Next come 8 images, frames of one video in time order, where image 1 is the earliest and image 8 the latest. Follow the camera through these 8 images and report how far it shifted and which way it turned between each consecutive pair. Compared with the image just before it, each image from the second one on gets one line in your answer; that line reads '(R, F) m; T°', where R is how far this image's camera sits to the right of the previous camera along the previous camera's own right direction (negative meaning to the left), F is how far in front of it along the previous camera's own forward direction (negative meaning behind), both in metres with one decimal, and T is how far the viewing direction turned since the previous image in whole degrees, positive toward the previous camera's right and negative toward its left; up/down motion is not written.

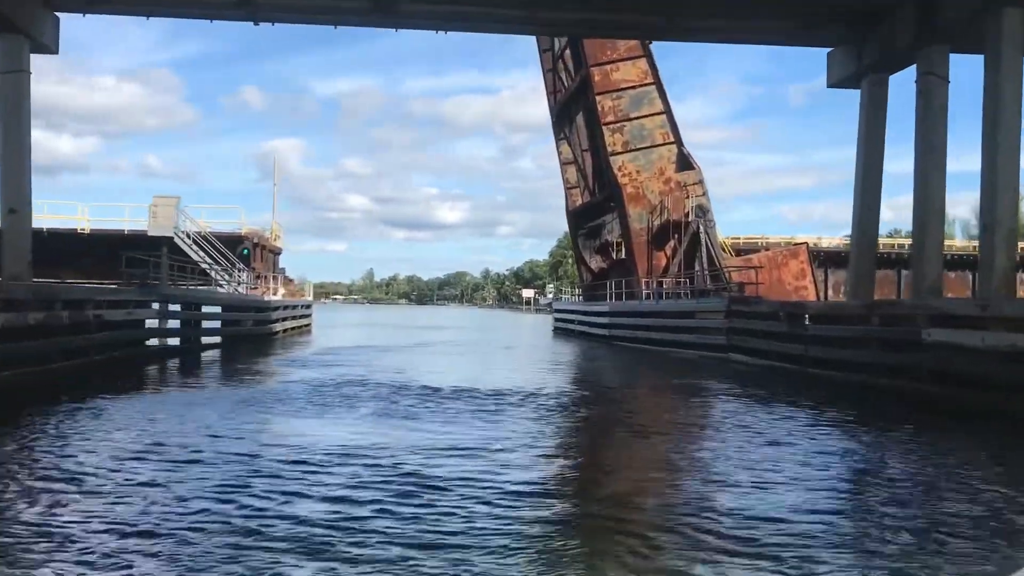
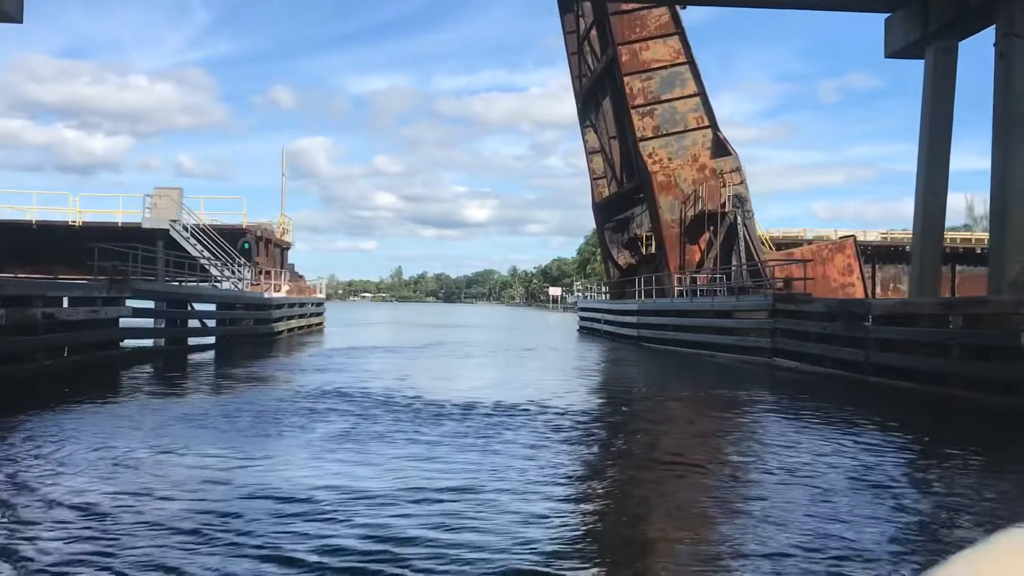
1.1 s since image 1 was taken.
(+0.2, +1.8) m; -2°
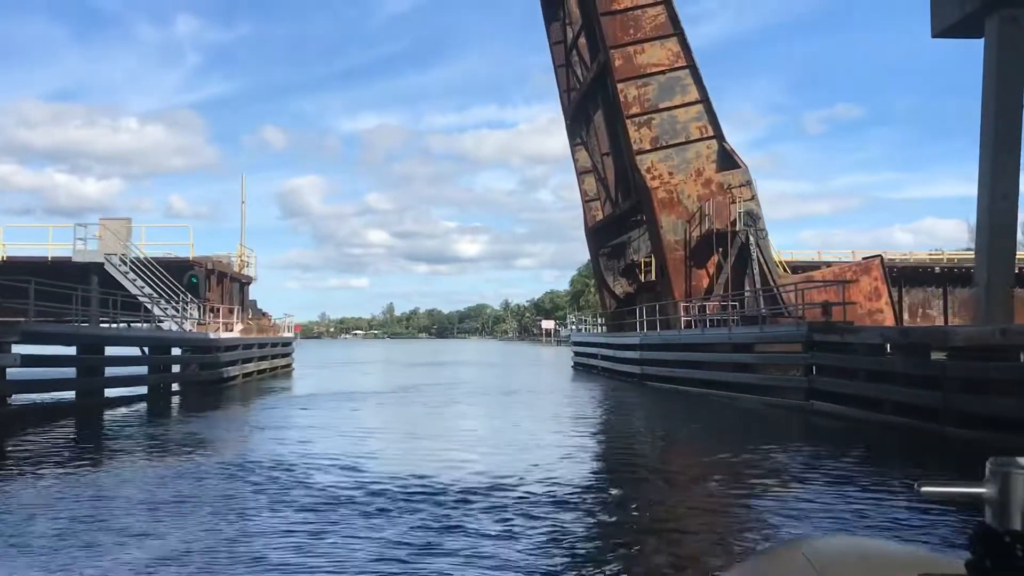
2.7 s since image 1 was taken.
(+0.2, +2.6) m; 0°
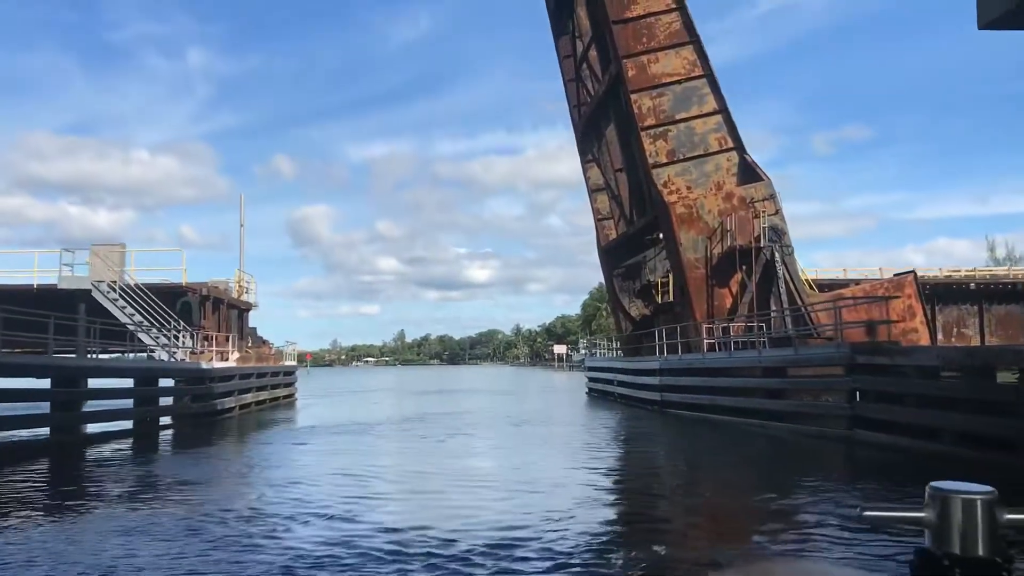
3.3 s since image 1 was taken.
(0.0, +1.1) m; -1°
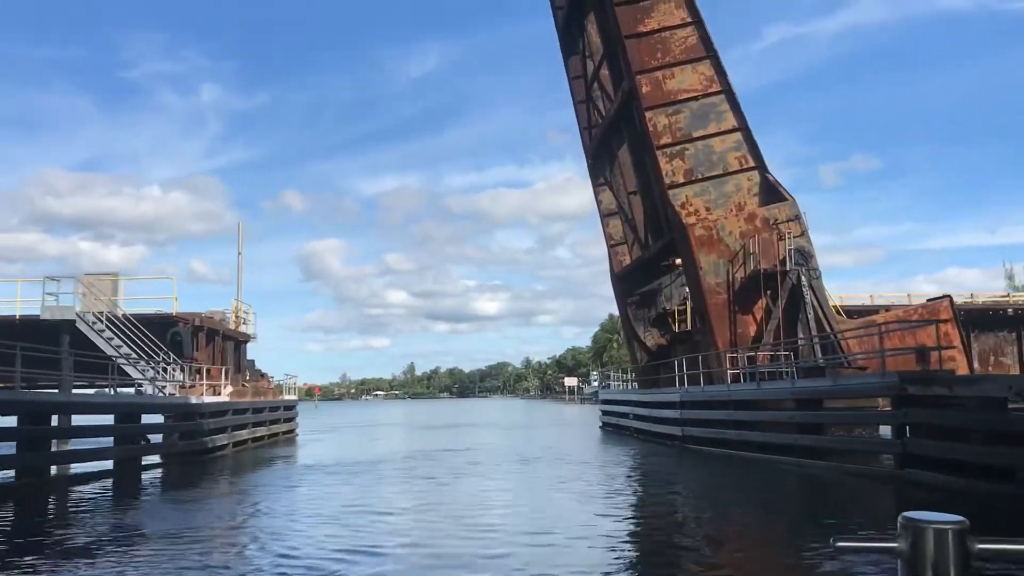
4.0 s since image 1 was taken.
(0.0, +1.1) m; -1°
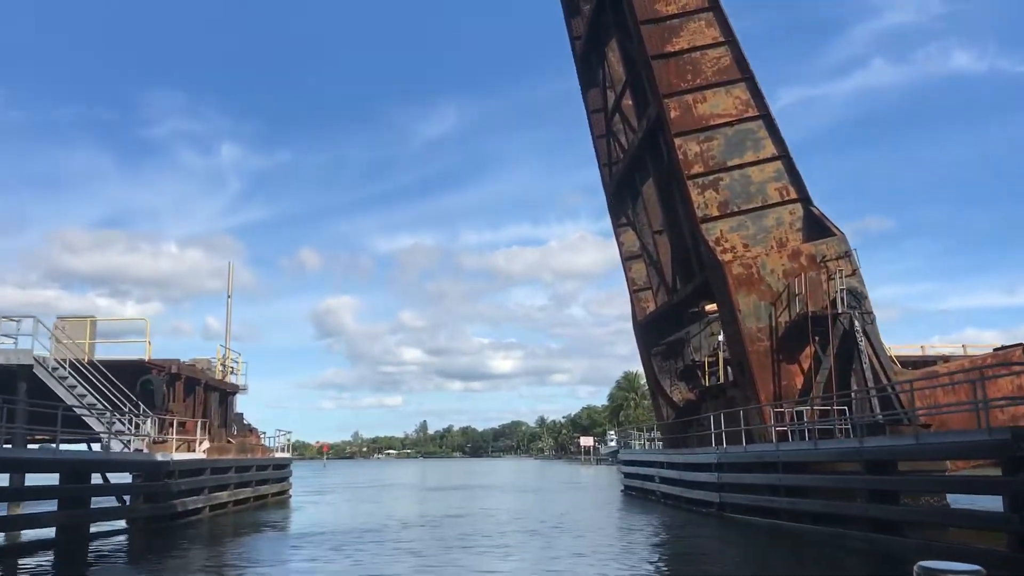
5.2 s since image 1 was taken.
(0.0, +2.0) m; -1°
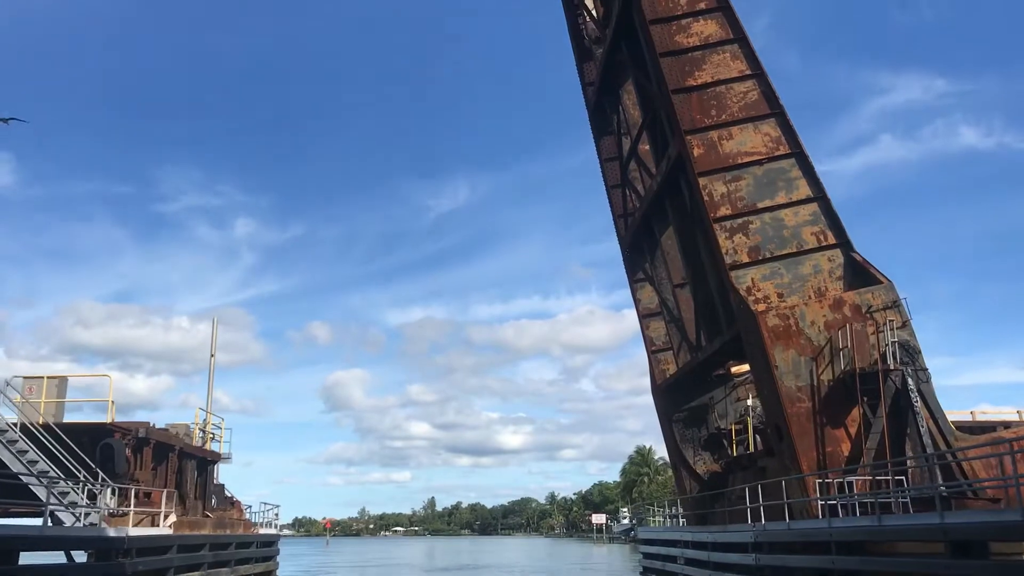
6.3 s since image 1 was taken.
(0.0, +1.7) m; -1°
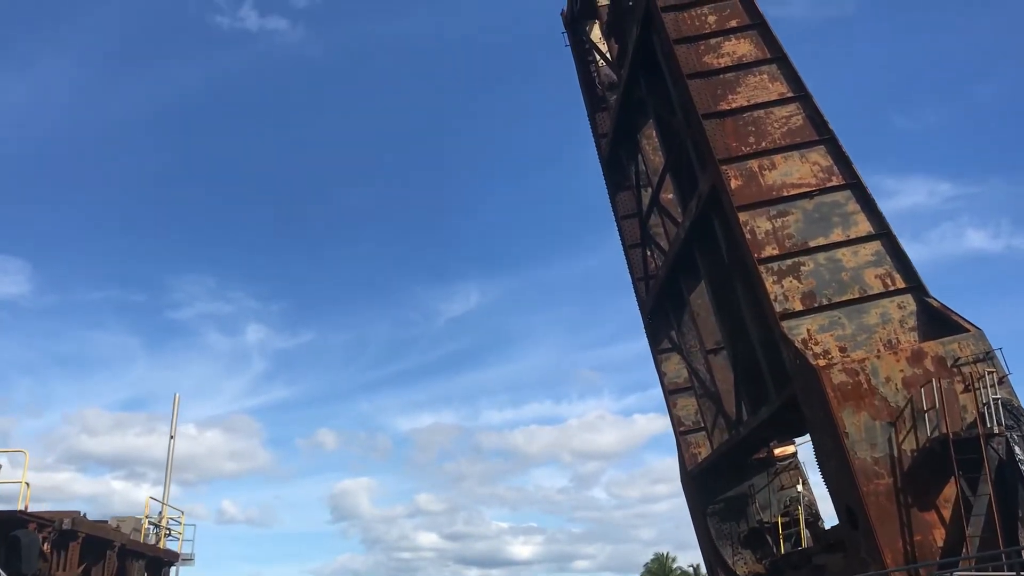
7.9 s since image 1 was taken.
(+0.1, +2.5) m; -1°
